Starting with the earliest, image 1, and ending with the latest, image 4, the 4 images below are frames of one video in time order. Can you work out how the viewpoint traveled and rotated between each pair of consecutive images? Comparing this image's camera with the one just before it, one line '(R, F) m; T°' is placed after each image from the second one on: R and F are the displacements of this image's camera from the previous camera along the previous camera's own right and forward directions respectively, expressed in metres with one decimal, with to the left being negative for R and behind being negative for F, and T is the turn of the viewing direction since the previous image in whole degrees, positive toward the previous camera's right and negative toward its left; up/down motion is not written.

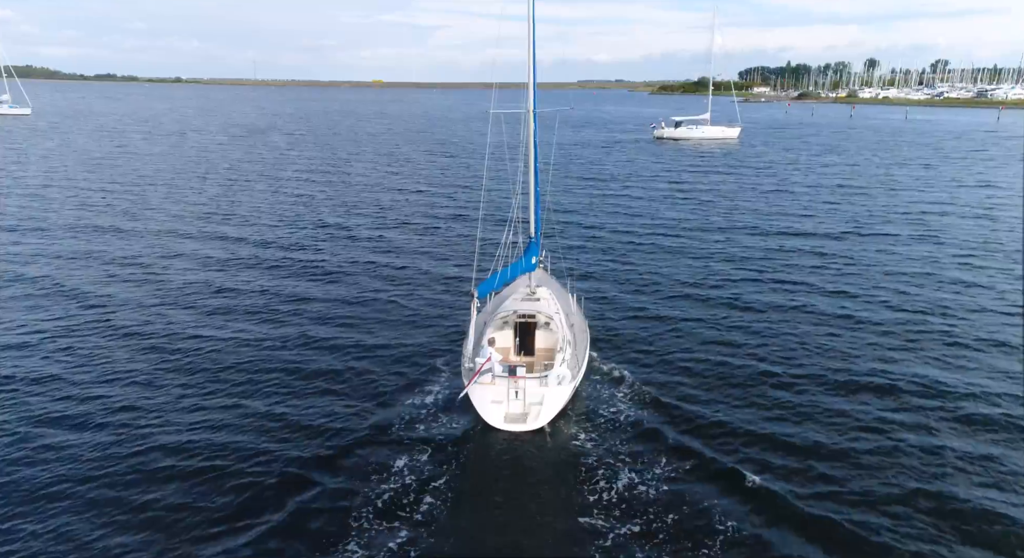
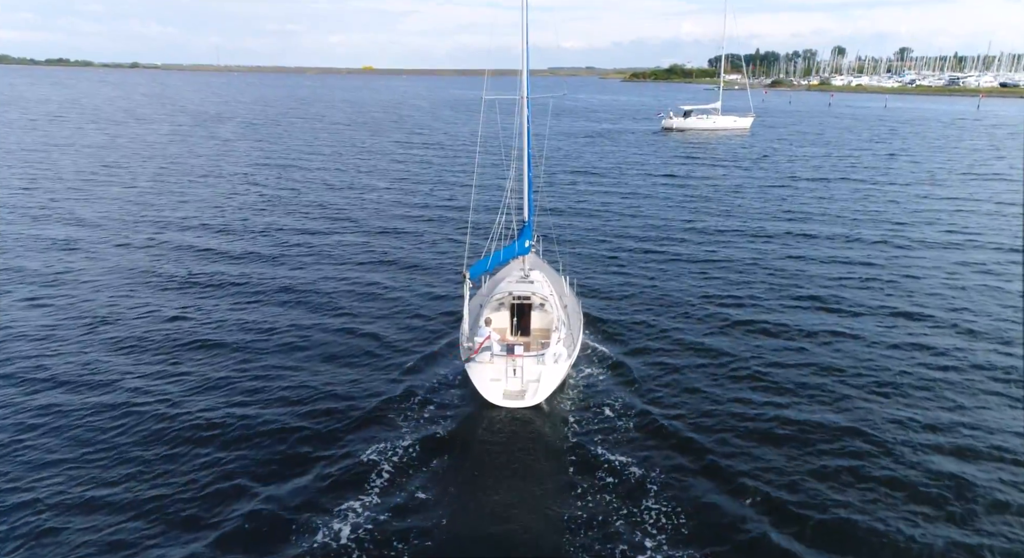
(-0.7, +1.4) m; +2°
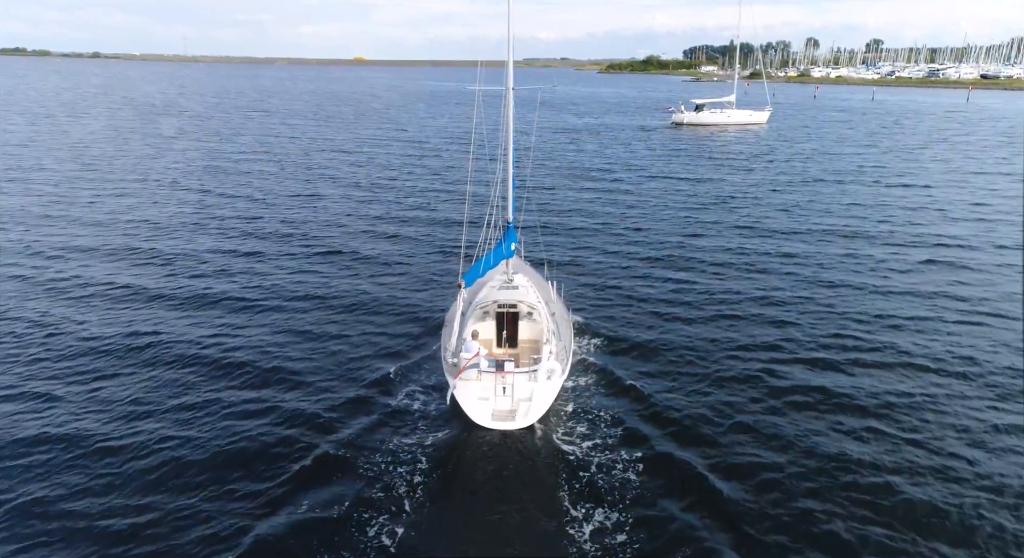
(-0.3, +2.2) m; +2°
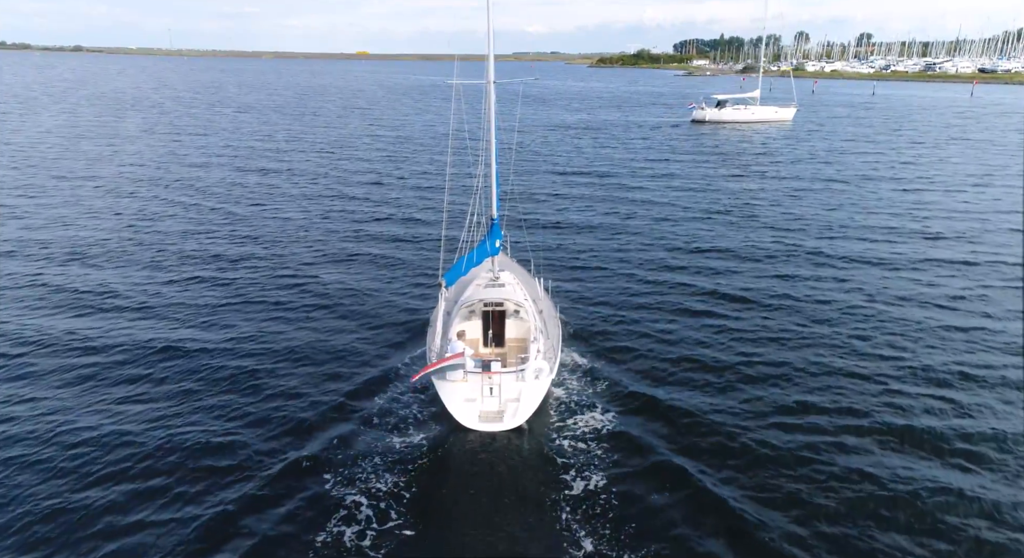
(-0.2, +1.6) m; +1°
